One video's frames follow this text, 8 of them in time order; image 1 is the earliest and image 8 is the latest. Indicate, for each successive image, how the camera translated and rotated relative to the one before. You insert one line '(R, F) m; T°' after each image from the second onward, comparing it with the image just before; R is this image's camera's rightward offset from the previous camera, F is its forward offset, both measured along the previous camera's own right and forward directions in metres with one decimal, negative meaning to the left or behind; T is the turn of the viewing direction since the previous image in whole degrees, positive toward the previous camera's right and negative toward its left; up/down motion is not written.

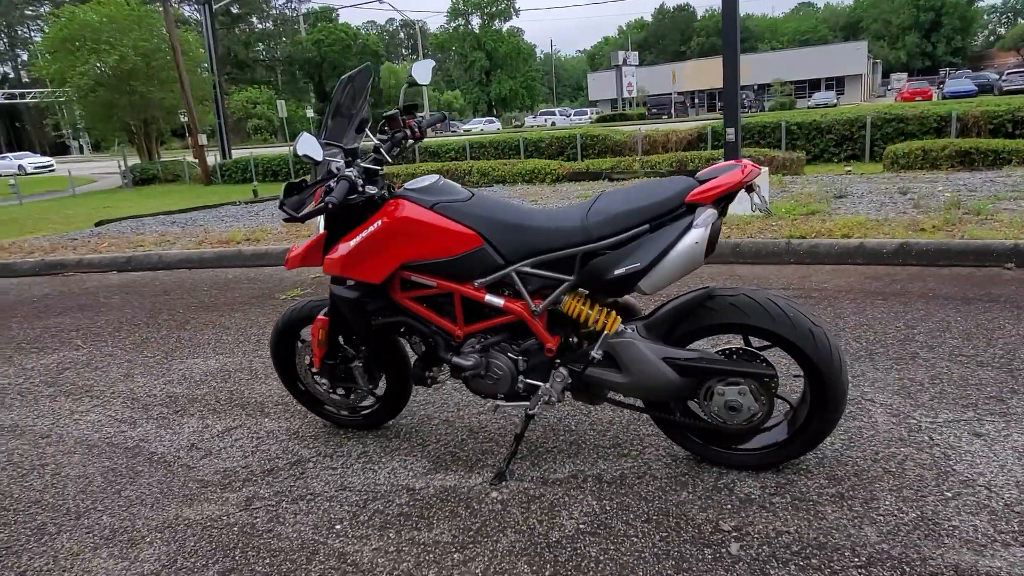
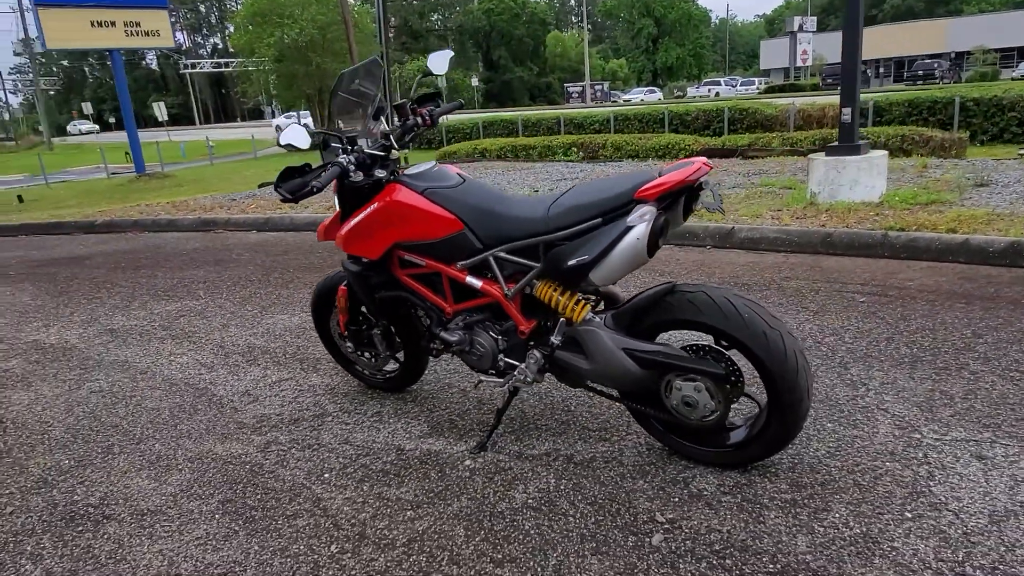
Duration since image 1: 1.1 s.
(+0.7, -0.1) m; -12°
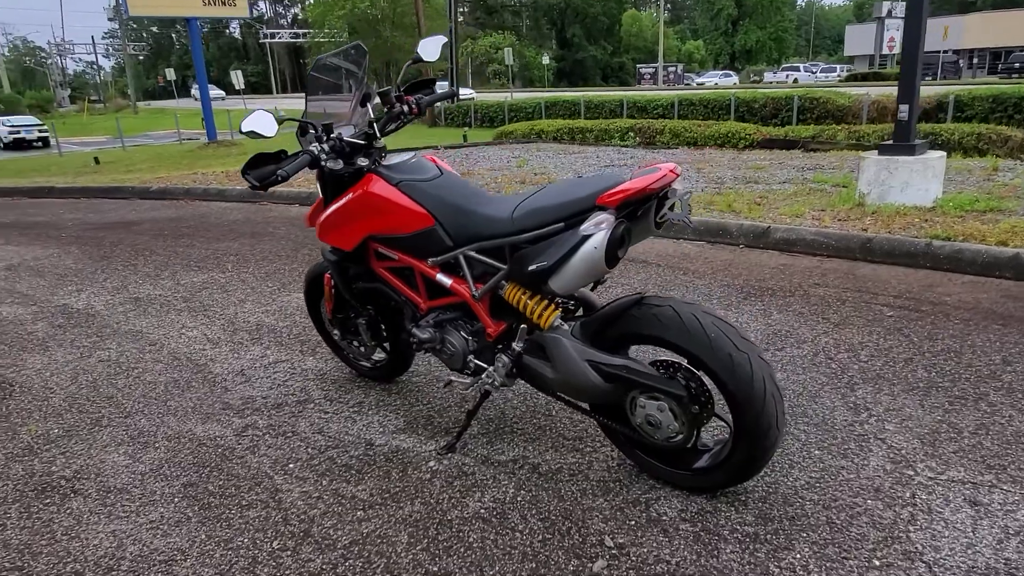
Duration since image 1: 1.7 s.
(+0.3, +0.1) m; -5°
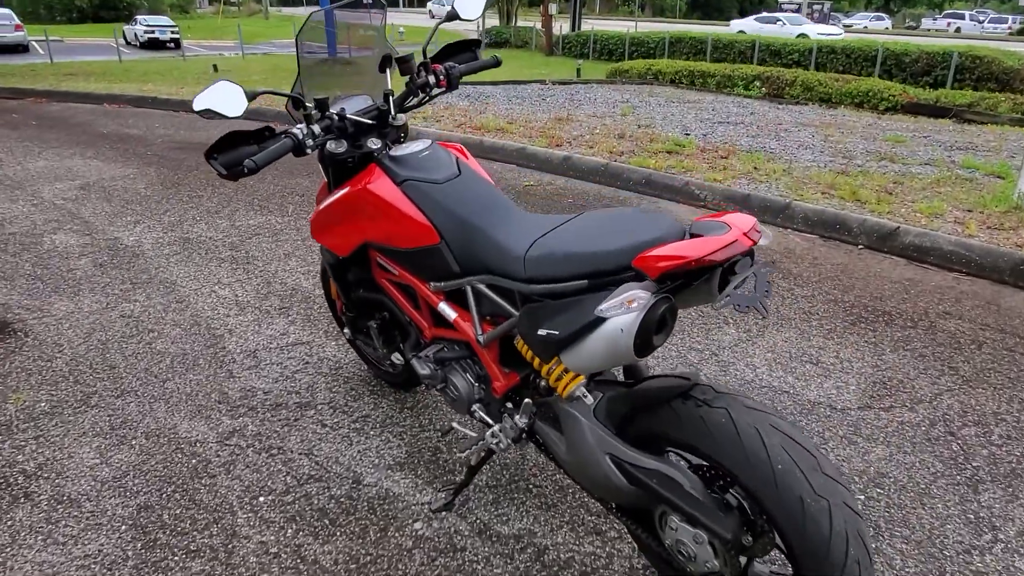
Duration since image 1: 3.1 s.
(+0.2, +0.6) m; -8°
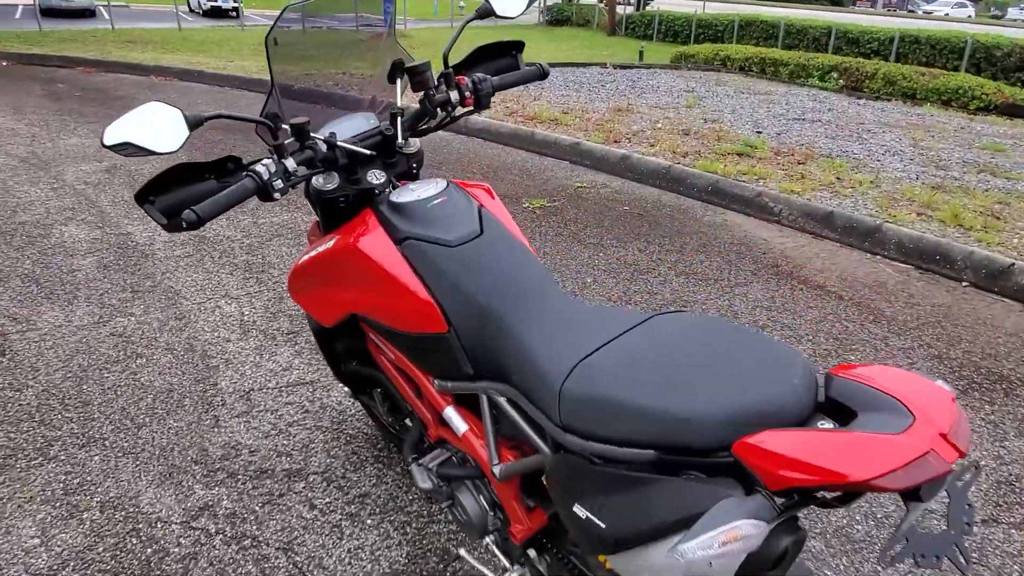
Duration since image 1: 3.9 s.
(0.0, +0.6) m; -4°
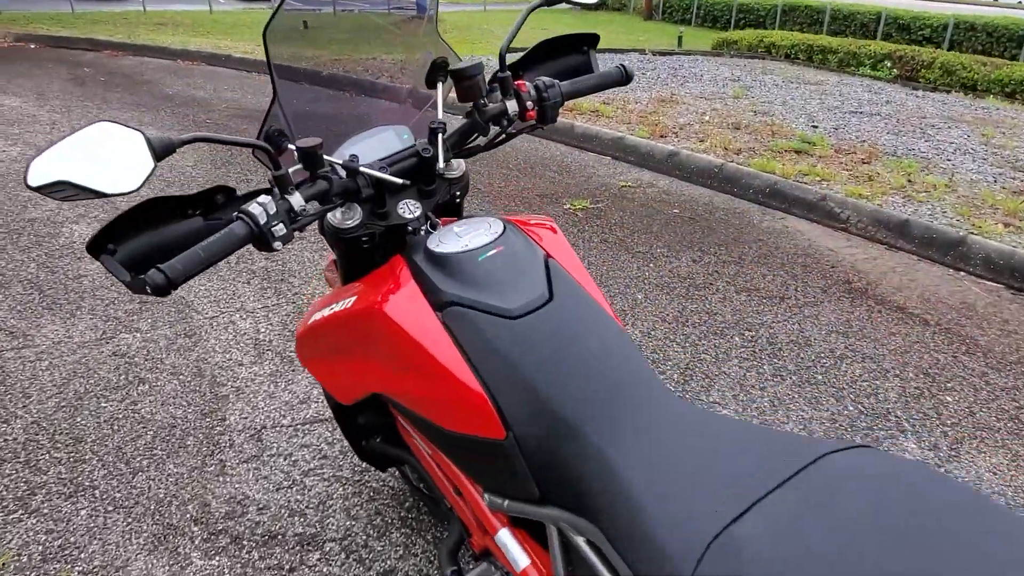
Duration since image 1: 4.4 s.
(-0.1, +0.4) m; -2°
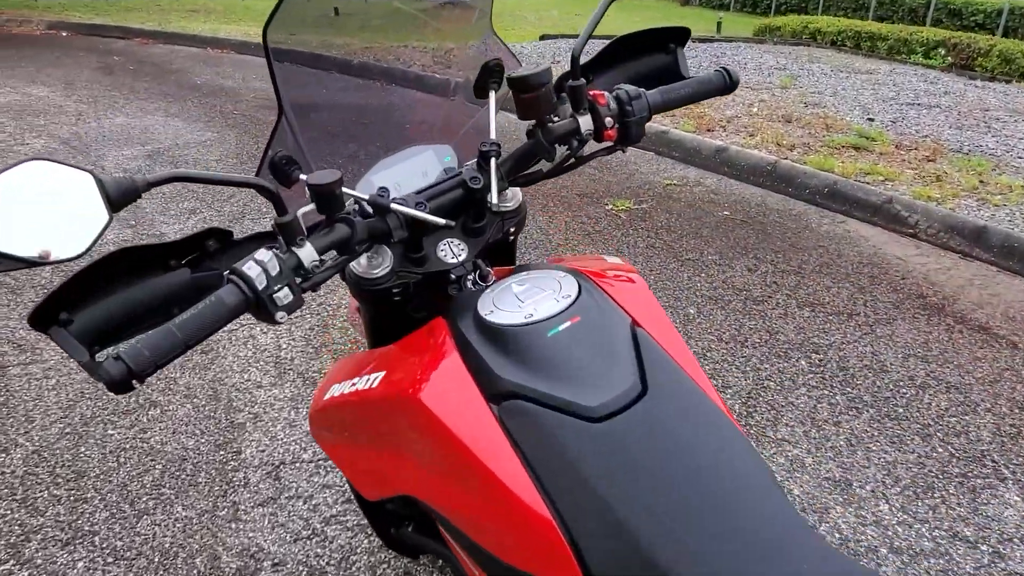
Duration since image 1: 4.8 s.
(-0.1, +0.3) m; -2°
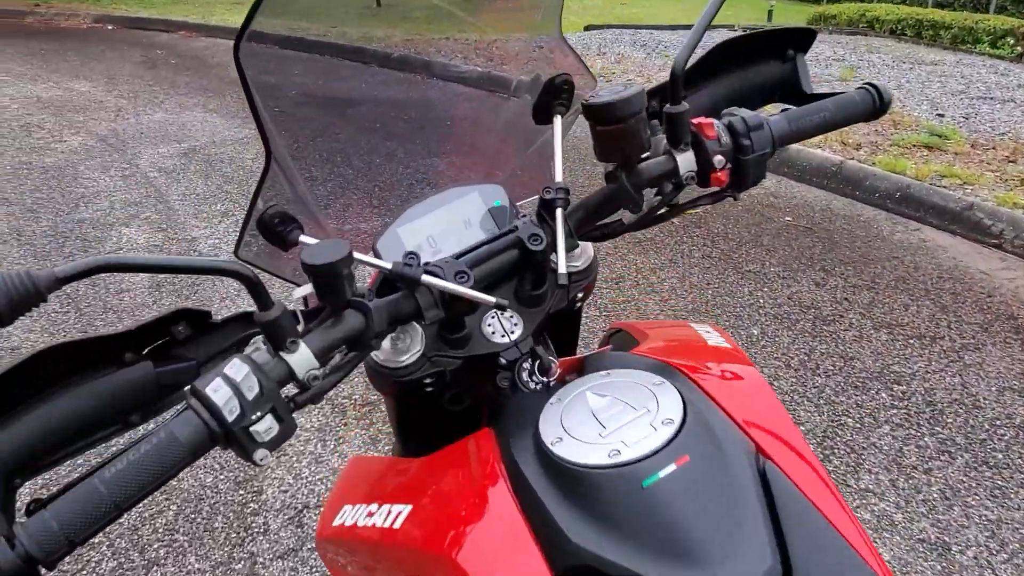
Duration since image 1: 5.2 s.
(0.0, +0.3) m; -3°
